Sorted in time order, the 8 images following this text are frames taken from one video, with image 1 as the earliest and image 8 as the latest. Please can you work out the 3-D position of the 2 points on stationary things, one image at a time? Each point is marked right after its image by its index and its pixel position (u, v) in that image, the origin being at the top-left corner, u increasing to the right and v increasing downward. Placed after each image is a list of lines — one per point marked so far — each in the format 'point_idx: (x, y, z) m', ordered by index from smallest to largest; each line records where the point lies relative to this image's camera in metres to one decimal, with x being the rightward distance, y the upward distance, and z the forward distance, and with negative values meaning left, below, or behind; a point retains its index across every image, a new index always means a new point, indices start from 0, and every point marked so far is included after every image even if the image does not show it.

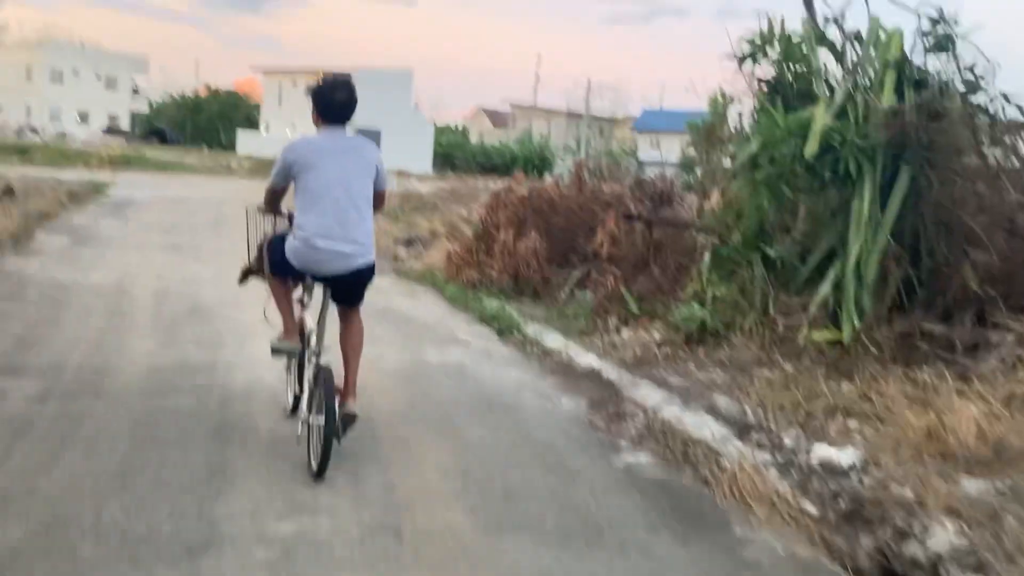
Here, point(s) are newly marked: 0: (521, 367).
0: (+0.1, -0.6, +7.1) m
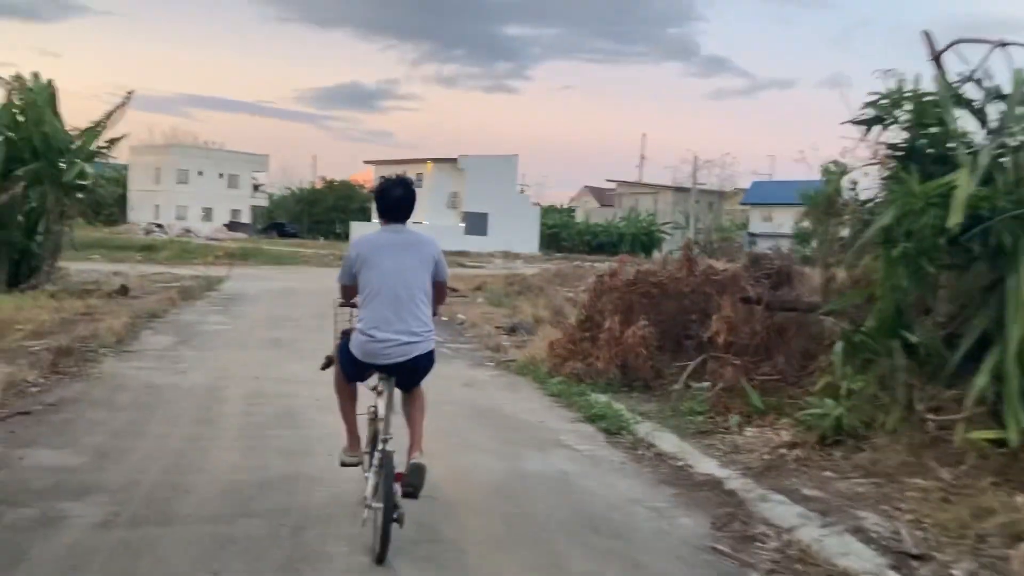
0: (+0.8, -1.3, +6.4) m
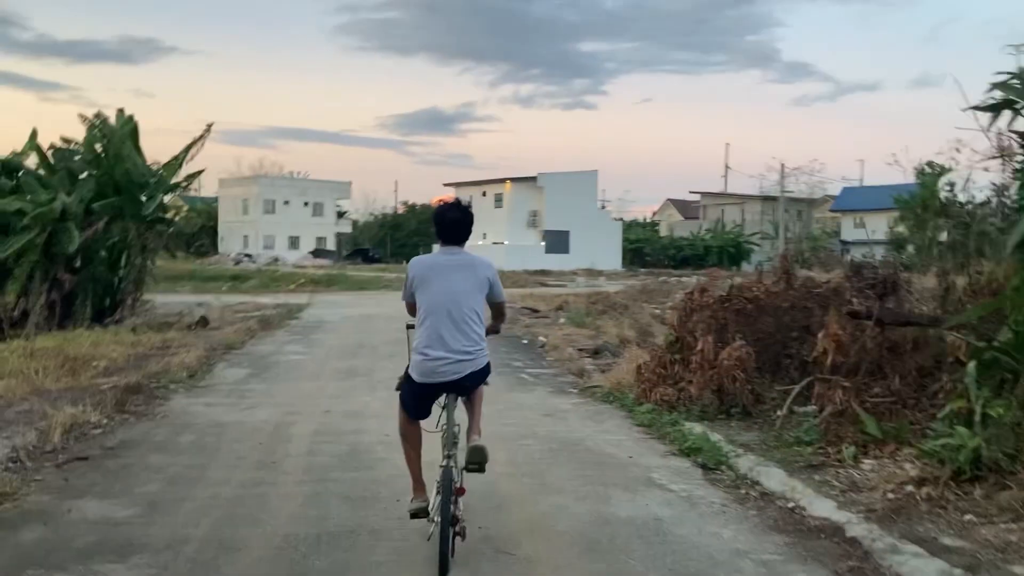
0: (+1.3, -1.4, +5.6) m
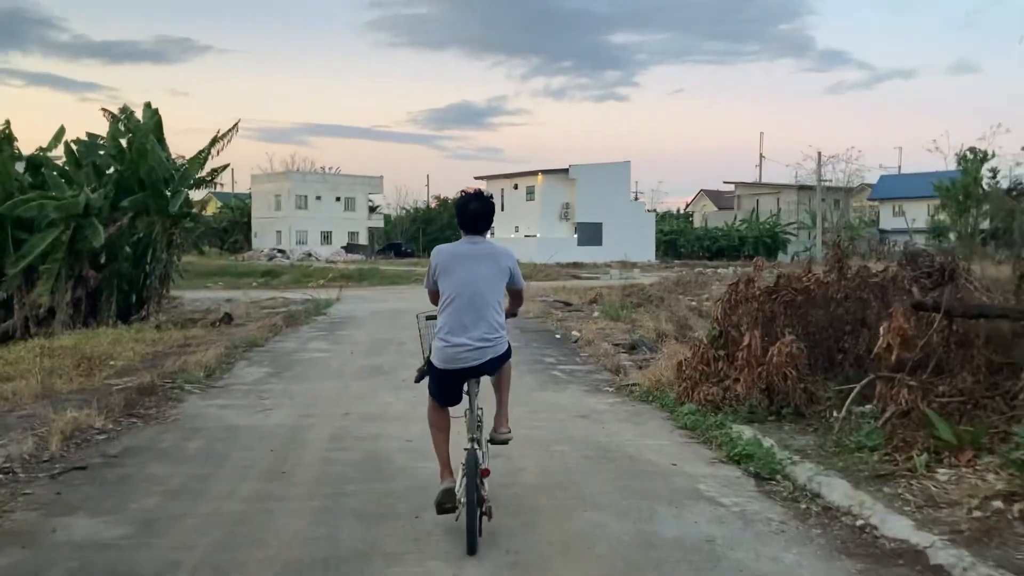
0: (+1.5, -1.3, +4.9) m
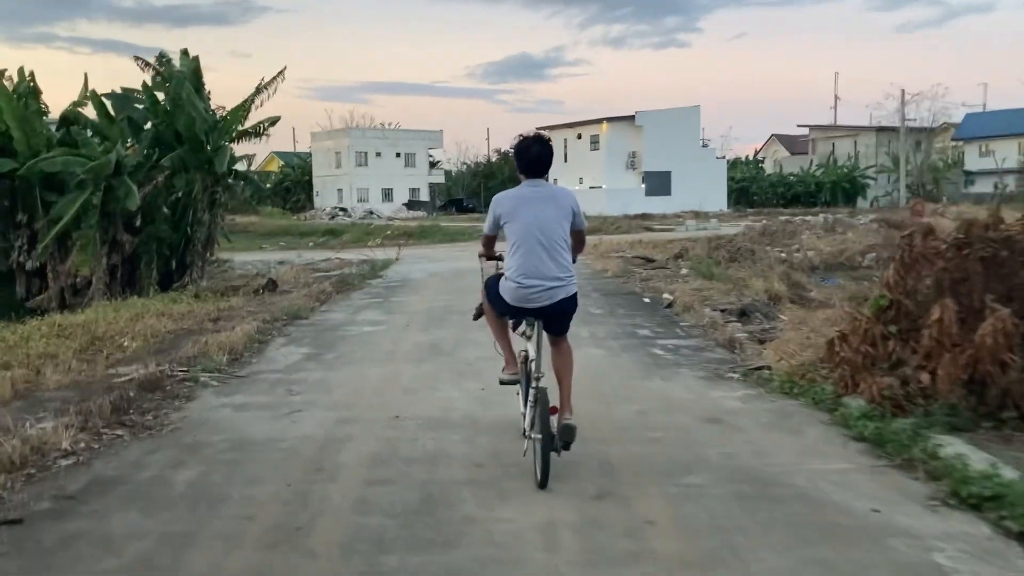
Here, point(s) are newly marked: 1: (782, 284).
0: (+2.0, -1.2, +2.7) m
1: (+3.9, +0.1, +13.3) m
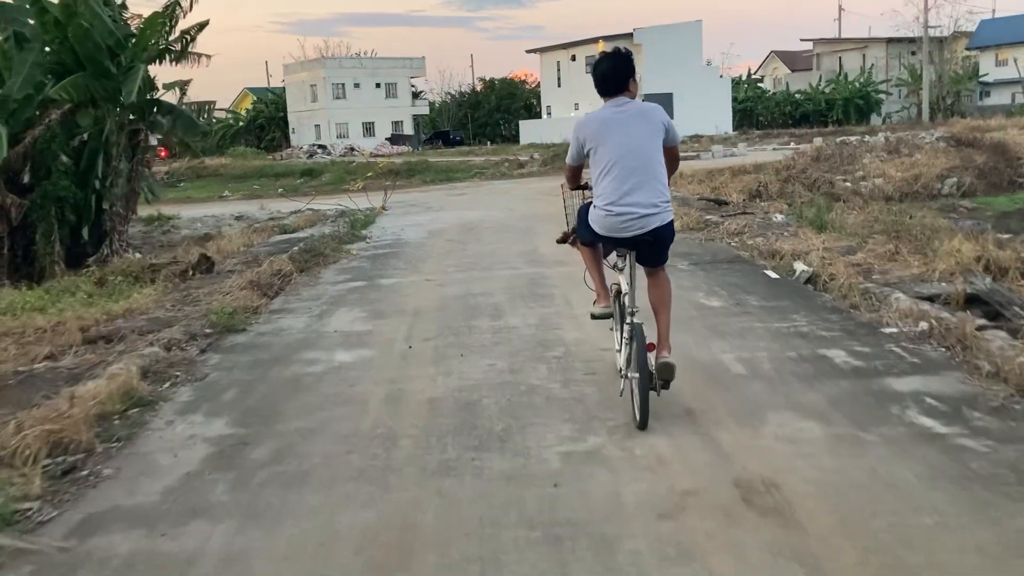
0: (+2.6, -1.7, -1.7) m
1: (+4.3, +0.5, +8.8) m
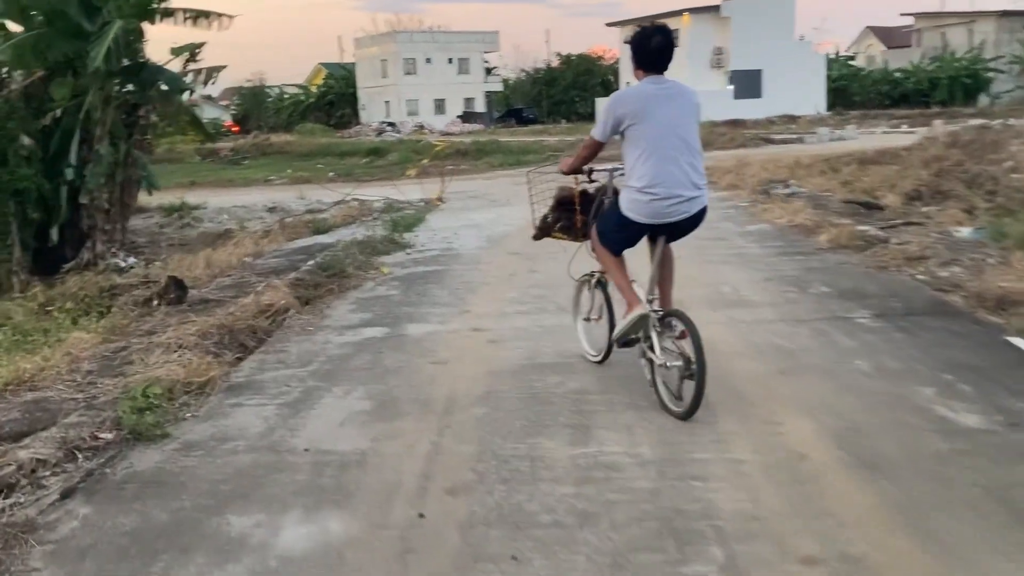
0: (+2.3, -2.4, -5.0) m
1: (+4.9, 0.0, +5.3) m
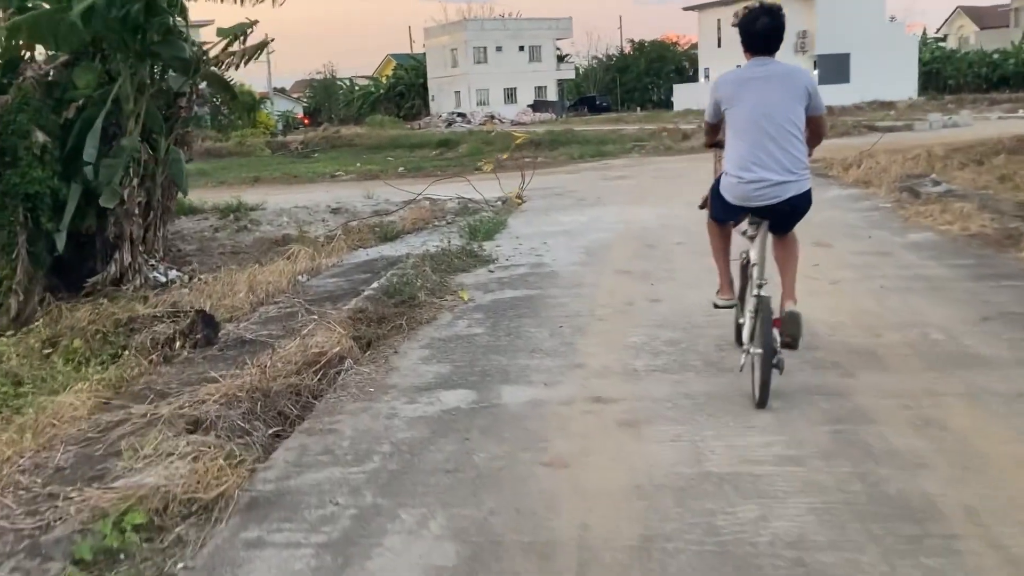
0: (+2.2, -2.7, -7.0) m
1: (+5.4, -0.3, +3.1) m
